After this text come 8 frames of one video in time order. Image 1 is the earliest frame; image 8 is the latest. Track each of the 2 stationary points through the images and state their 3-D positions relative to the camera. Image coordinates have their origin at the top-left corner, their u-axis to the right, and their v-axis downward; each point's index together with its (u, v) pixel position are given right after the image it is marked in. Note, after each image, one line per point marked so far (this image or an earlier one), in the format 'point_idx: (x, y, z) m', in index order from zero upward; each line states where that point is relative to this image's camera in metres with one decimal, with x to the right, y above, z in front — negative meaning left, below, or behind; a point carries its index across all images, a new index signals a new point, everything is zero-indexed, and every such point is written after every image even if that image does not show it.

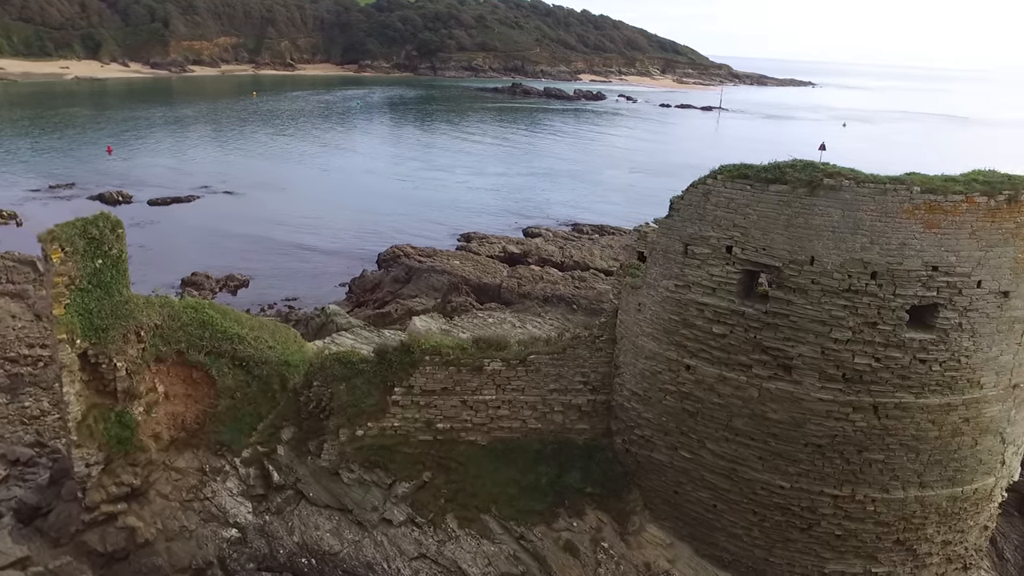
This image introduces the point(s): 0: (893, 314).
0: (+4.0, -0.3, +8.0) m
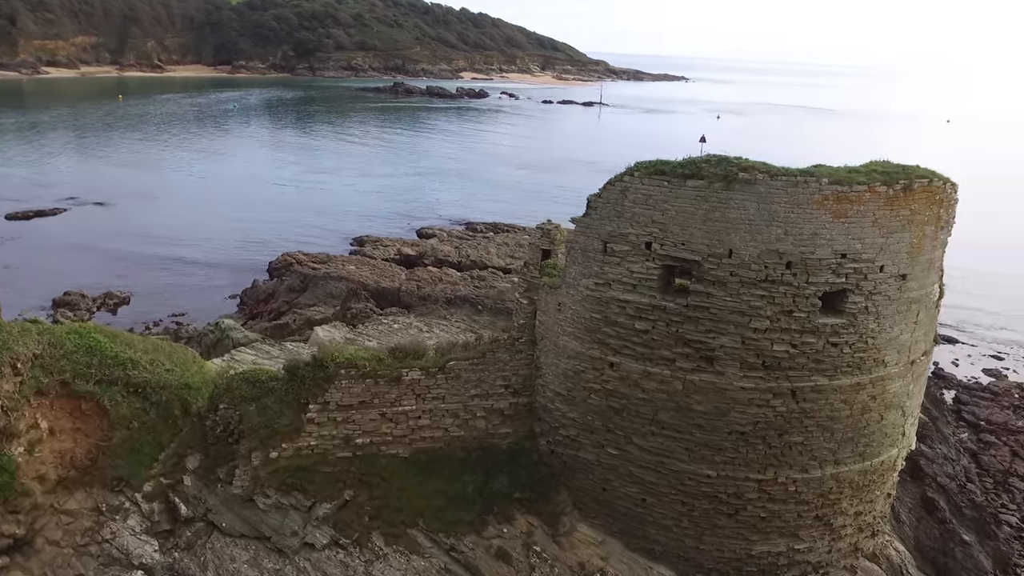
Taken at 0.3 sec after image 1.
0: (+3.2, -0.1, +8.3) m
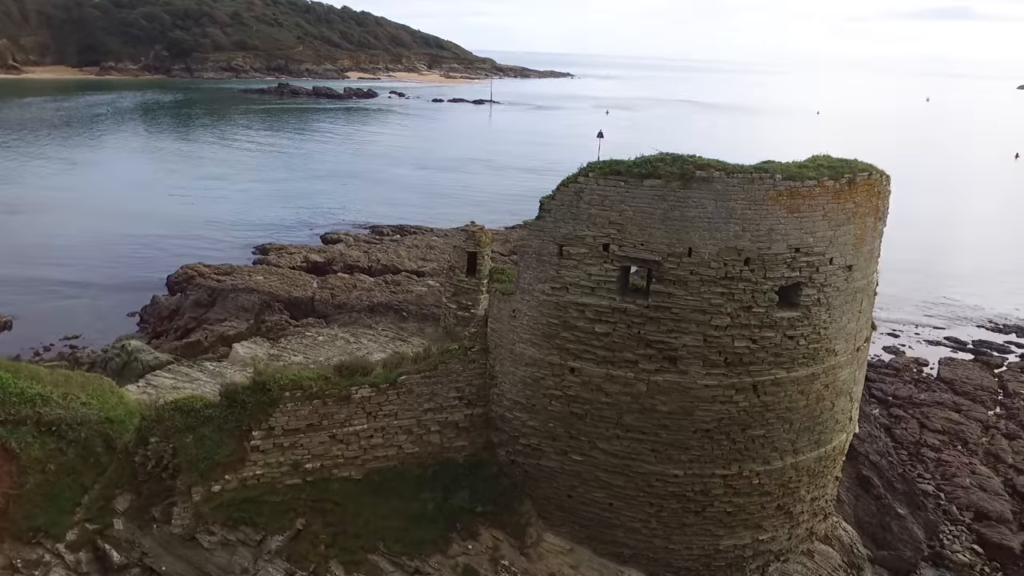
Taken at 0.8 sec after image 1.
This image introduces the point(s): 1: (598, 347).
0: (+2.8, -0.1, +8.5) m
1: (+1.0, -0.7, +8.8) m
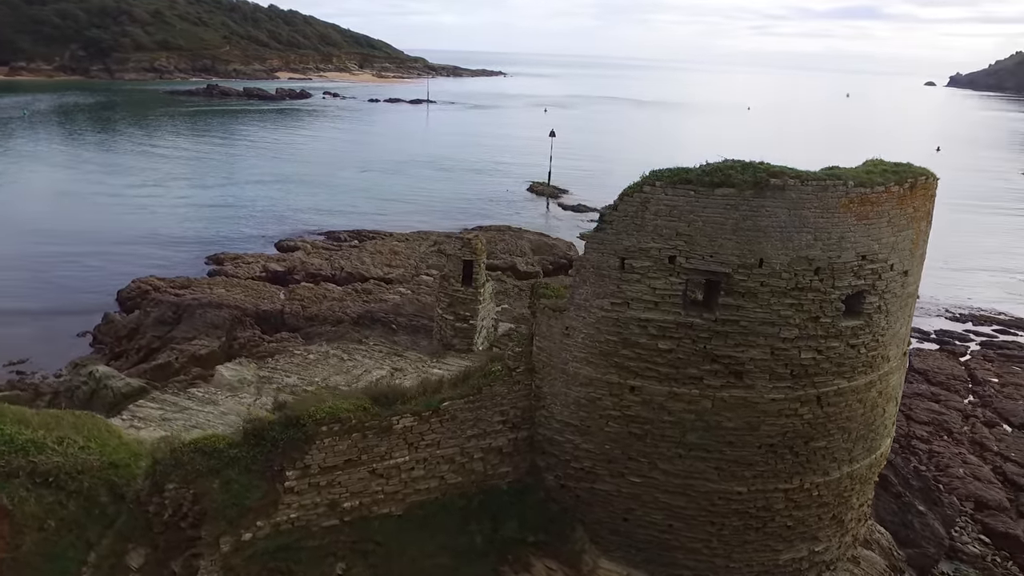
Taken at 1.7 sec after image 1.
0: (+3.4, -0.2, +8.2) m
1: (+1.6, -0.8, +8.4) m
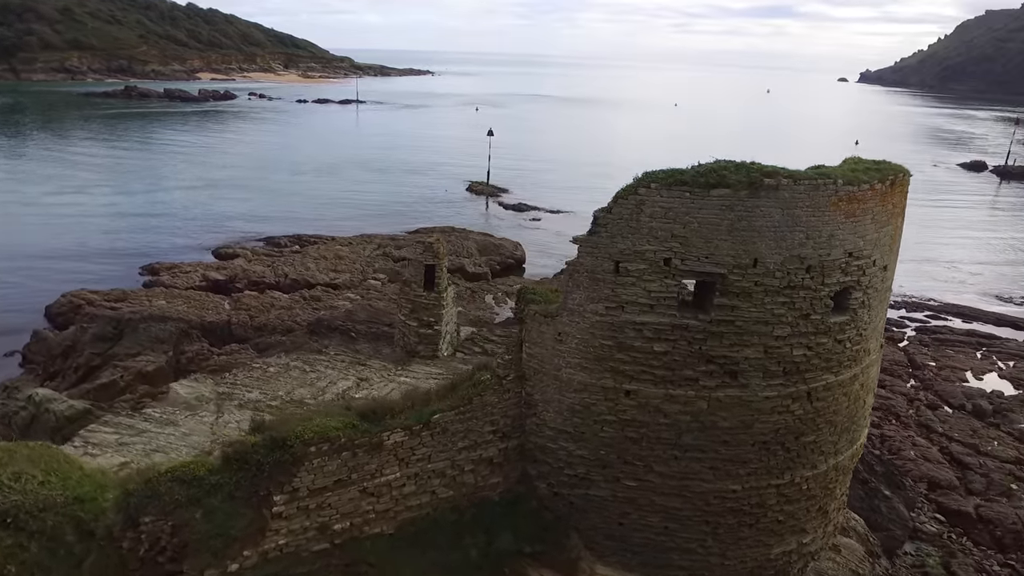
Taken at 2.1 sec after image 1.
0: (+3.3, -0.2, +8.3) m
1: (+1.6, -0.8, +8.3) m
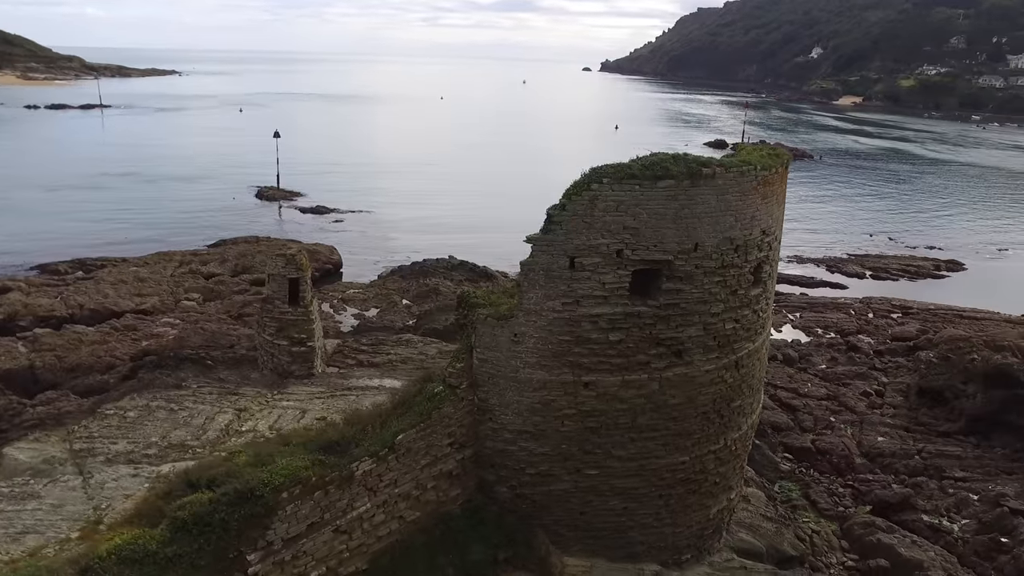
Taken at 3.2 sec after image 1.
0: (+2.7, +0.1, +9.1) m
1: (+1.1, -0.7, +8.6) m
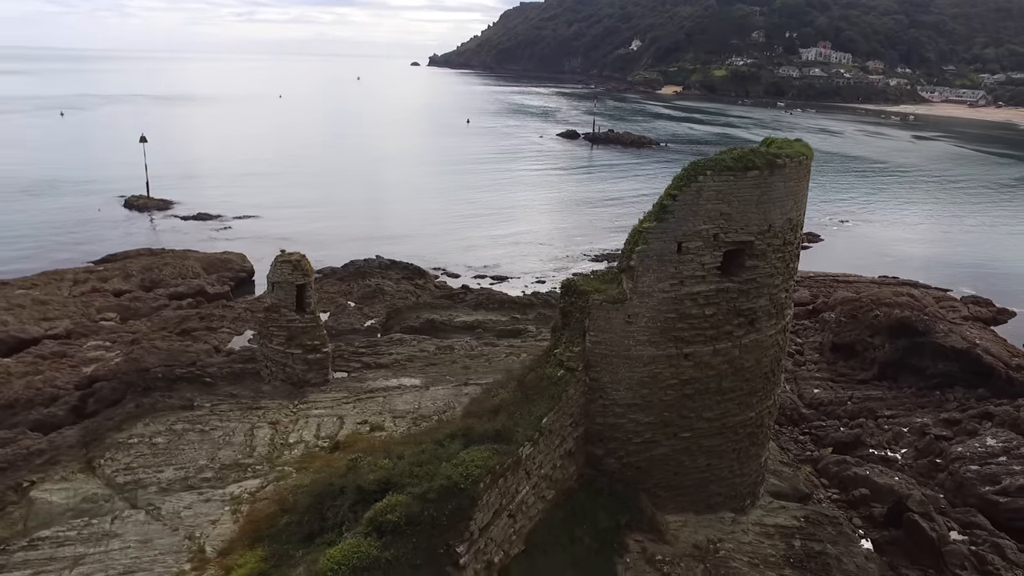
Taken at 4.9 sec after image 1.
0: (+3.8, +0.5, +10.4) m
1: (+2.4, -0.5, +9.6) m
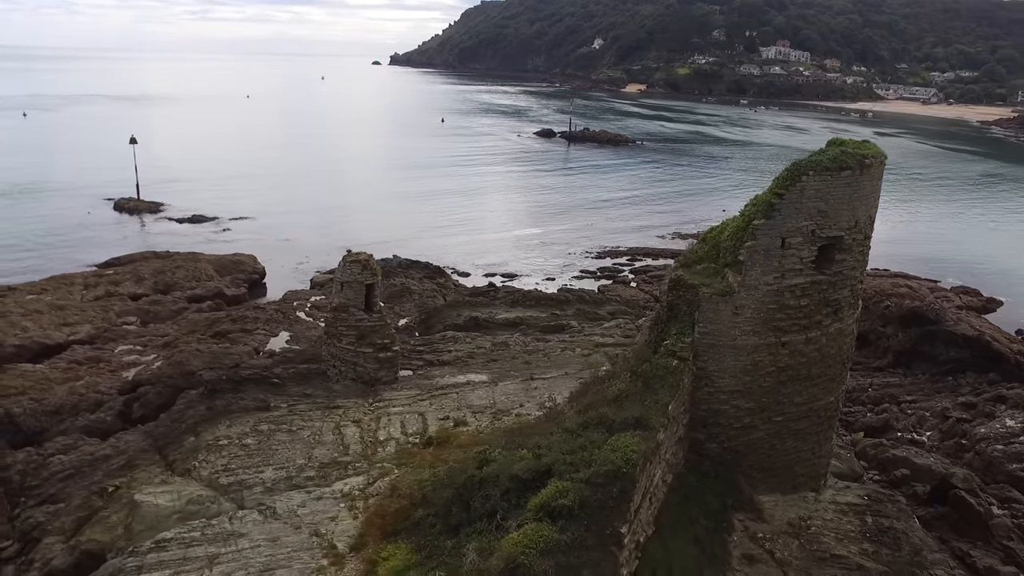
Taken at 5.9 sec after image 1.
0: (+5.2, +0.6, +11.0) m
1: (+3.8, -0.4, +10.1) m
